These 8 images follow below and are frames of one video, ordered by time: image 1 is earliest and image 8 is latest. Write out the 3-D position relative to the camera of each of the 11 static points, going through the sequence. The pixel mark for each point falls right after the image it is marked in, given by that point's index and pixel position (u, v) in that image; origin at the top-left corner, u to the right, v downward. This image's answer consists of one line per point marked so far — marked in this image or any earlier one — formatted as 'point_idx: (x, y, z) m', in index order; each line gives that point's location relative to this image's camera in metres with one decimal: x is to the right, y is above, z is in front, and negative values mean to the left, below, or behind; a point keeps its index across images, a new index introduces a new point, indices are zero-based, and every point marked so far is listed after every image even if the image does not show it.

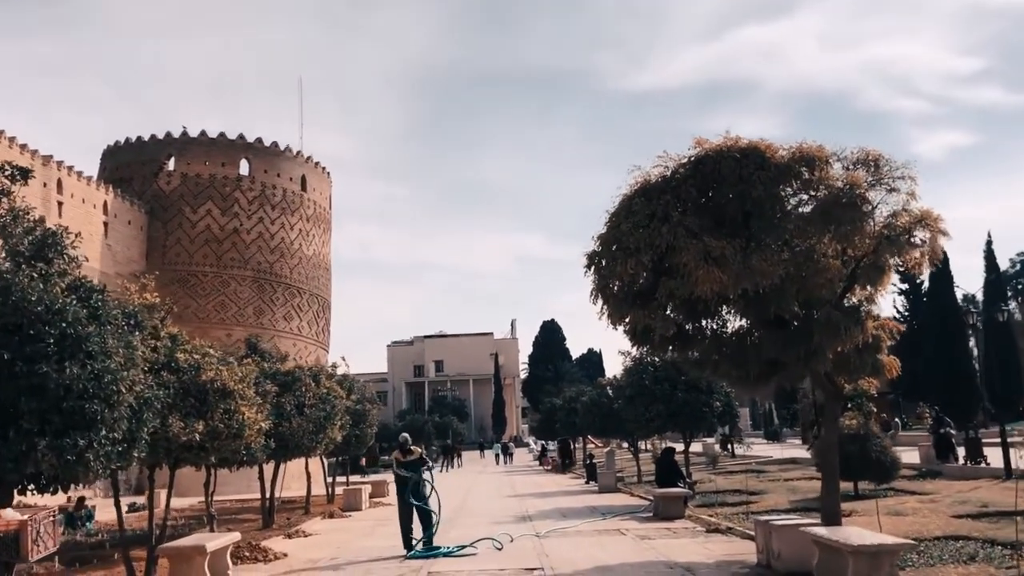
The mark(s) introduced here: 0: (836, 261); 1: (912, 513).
0: (+3.4, +0.3, +10.7) m
1: (+5.9, -3.3, +15.0) m
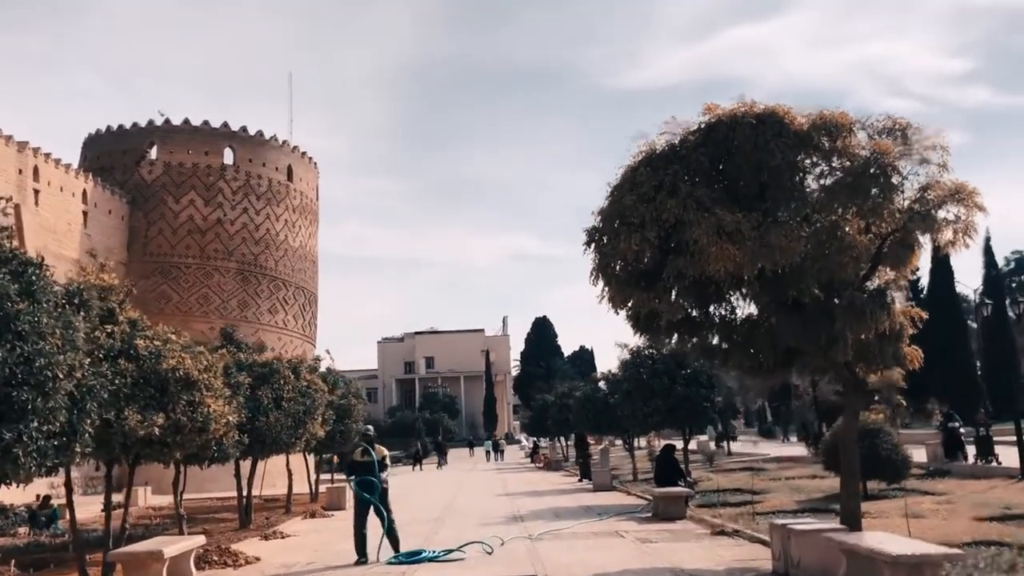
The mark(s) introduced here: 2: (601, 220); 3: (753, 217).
0: (+3.3, +0.5, +9.7) m
1: (+5.8, -3.1, +14.1) m
2: (+0.9, +0.7, +10.2) m
3: (+2.3, +0.7, +9.5) m
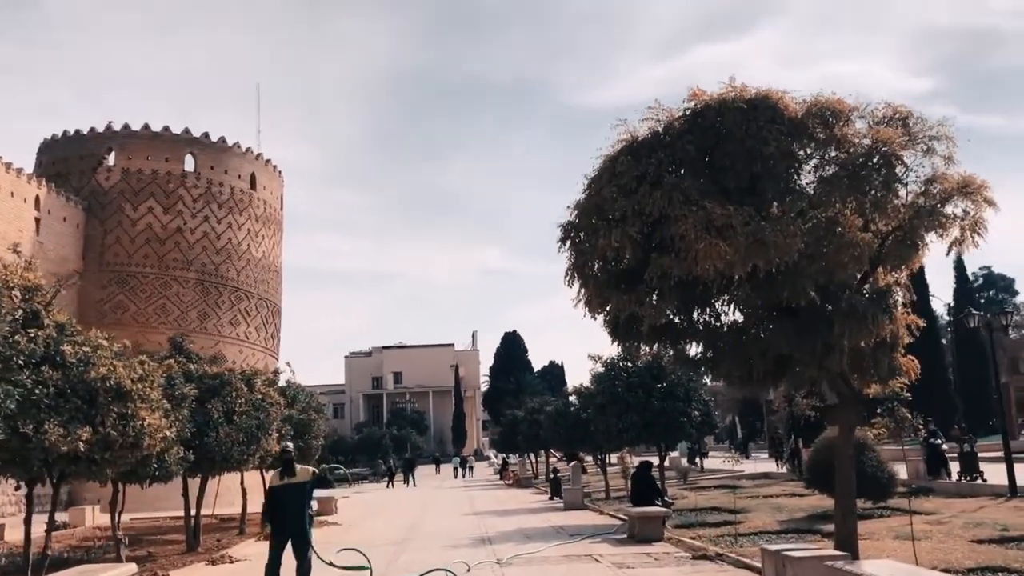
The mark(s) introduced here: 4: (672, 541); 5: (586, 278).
0: (+3.0, +0.5, +8.8) m
1: (+5.3, -3.2, +13.2) m
2: (+0.6, +0.7, +9.3) m
3: (+2.0, +0.7, +8.6) m
4: (+2.4, -3.8, +15.3) m
5: (+0.7, +0.1, +9.5) m
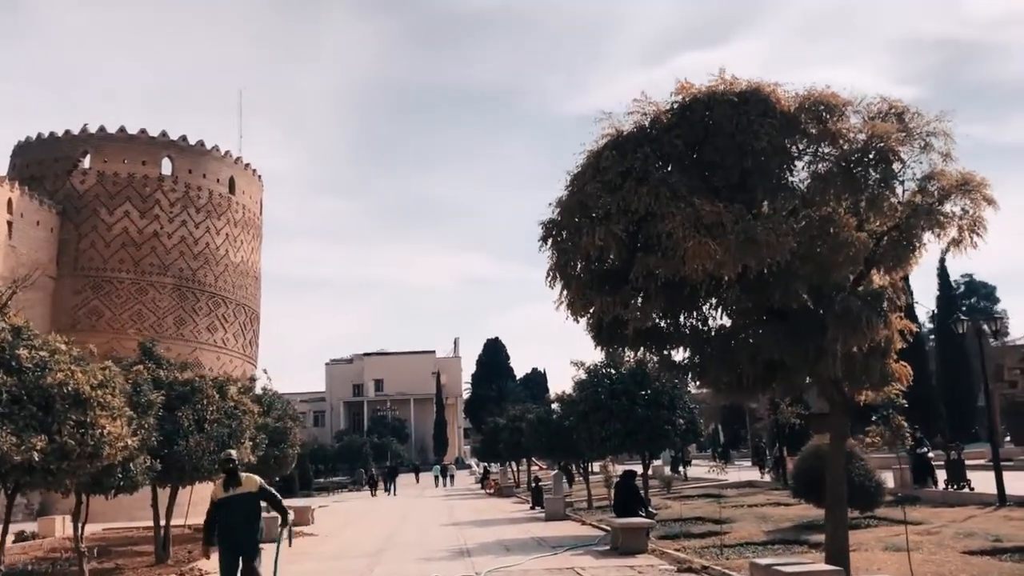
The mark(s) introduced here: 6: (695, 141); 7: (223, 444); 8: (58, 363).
0: (+2.9, +0.4, +8.4) m
1: (+5.1, -3.3, +12.8) m
2: (+0.4, +0.7, +8.9) m
3: (+1.8, +0.6, +8.2) m
4: (+2.1, -3.9, +14.9) m
5: (+0.5, +0.1, +9.0) m
6: (+1.6, +1.2, +8.7) m
7: (-4.6, -2.5, +16.1) m
8: (-4.3, -0.7, +9.6) m
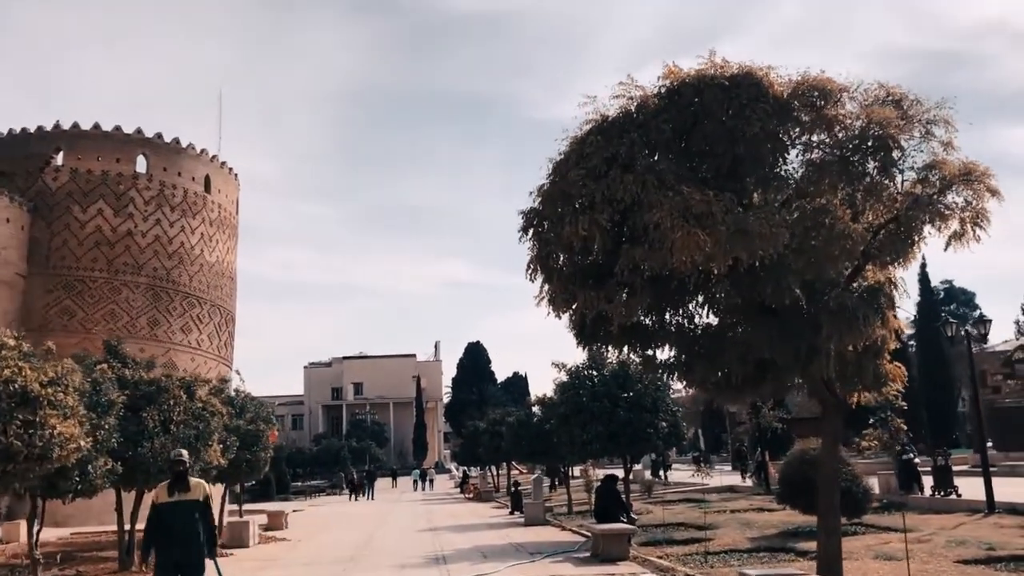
0: (+2.7, +0.5, +8.0) m
1: (+4.8, -3.3, +12.4) m
2: (+0.2, +0.7, +8.4) m
3: (+1.6, +0.7, +7.8) m
4: (+1.8, -3.8, +14.4) m
5: (+0.3, +0.1, +8.5) m
6: (+1.4, +1.3, +8.2) m
7: (-4.9, -2.4, +15.5) m
8: (-4.5, -0.6, +9.0) m
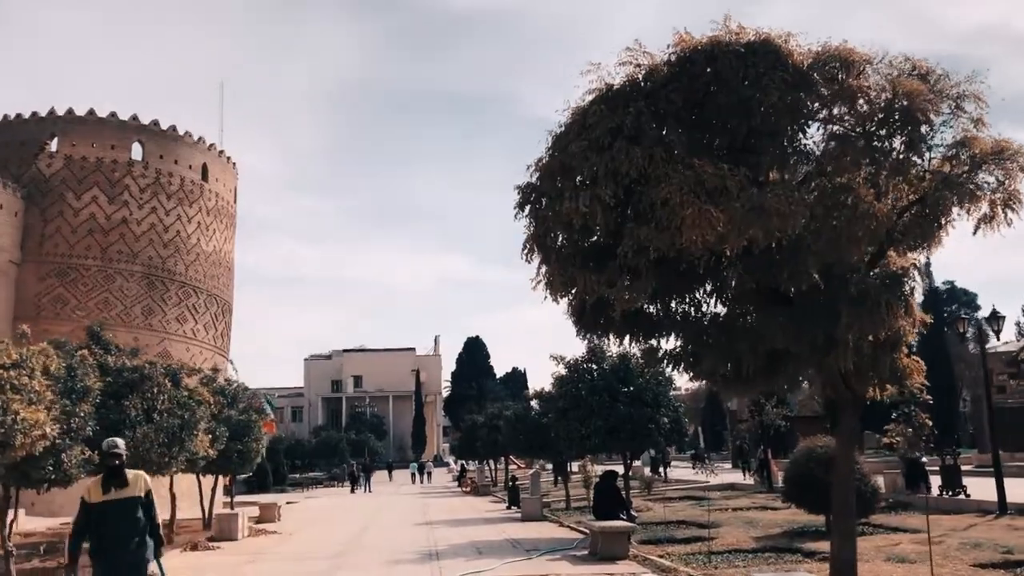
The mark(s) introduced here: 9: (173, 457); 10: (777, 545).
0: (+2.7, +0.6, +7.4) m
1: (+4.7, -3.2, +11.9) m
2: (+0.2, +0.9, +7.8) m
3: (+1.6, +0.8, +7.2) m
4: (+1.7, -3.7, +13.9) m
5: (+0.3, +0.3, +8.0) m
6: (+1.4, +1.4, +7.6) m
7: (-5.0, -2.2, +14.9) m
8: (-4.5, -0.4, +8.4) m
9: (-5.0, -2.5, +15.0) m
10: (+3.8, -3.7, +14.5) m
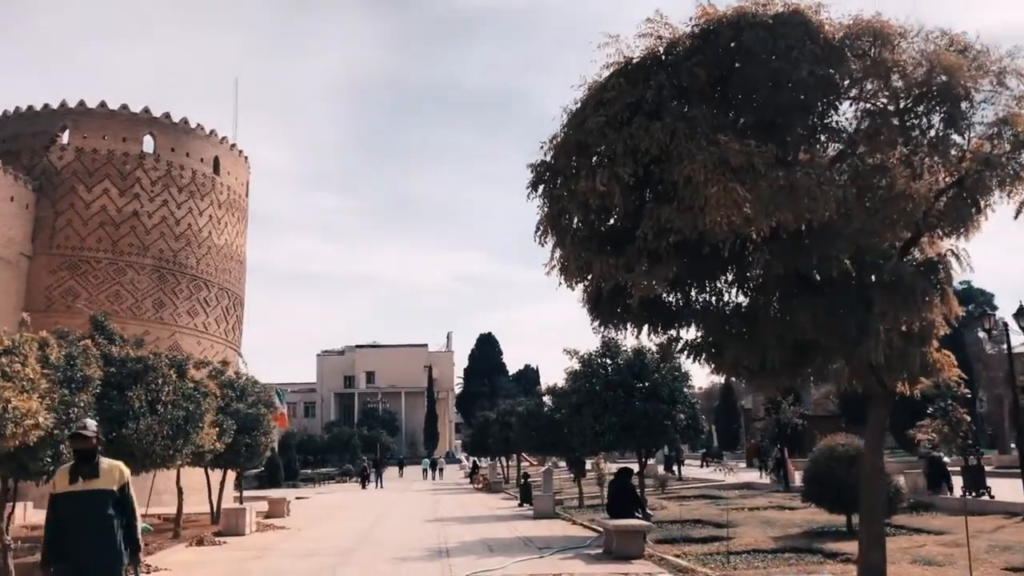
0: (+2.8, +0.7, +6.9) m
1: (+4.9, -3.1, +11.4) m
2: (+0.3, +1.0, +7.4) m
3: (+1.7, +0.9, +6.8) m
4: (+1.9, -3.6, +13.5) m
5: (+0.4, +0.4, +7.6) m
6: (+1.5, +1.5, +7.2) m
7: (-4.8, -2.0, +14.6) m
8: (-4.4, -0.3, +8.1) m
9: (-4.8, -2.3, +14.7) m
10: (+3.9, -3.6, +14.0) m
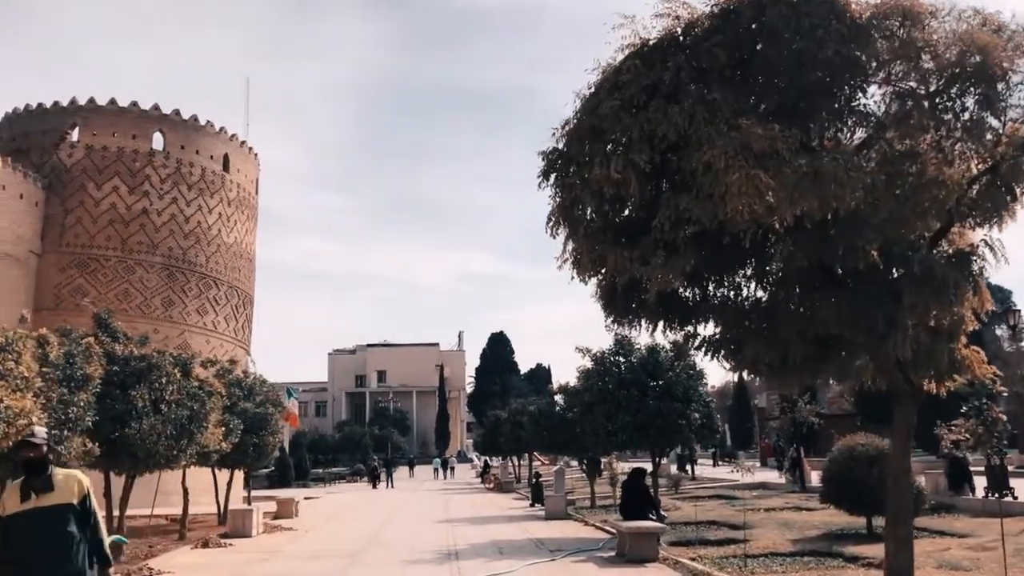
0: (+2.8, +0.7, +6.6) m
1: (+5.0, -3.0, +11.0) m
2: (+0.4, +1.0, +7.1) m
3: (+1.8, +1.0, +6.4) m
4: (+2.0, -3.5, +13.1) m
5: (+0.4, +0.4, +7.2) m
6: (+1.5, +1.6, +6.9) m
7: (-4.6, -2.0, +14.3) m
8: (-4.3, -0.3, +7.8) m
9: (-4.7, -2.3, +14.4) m
10: (+4.1, -3.5, +13.6) m
